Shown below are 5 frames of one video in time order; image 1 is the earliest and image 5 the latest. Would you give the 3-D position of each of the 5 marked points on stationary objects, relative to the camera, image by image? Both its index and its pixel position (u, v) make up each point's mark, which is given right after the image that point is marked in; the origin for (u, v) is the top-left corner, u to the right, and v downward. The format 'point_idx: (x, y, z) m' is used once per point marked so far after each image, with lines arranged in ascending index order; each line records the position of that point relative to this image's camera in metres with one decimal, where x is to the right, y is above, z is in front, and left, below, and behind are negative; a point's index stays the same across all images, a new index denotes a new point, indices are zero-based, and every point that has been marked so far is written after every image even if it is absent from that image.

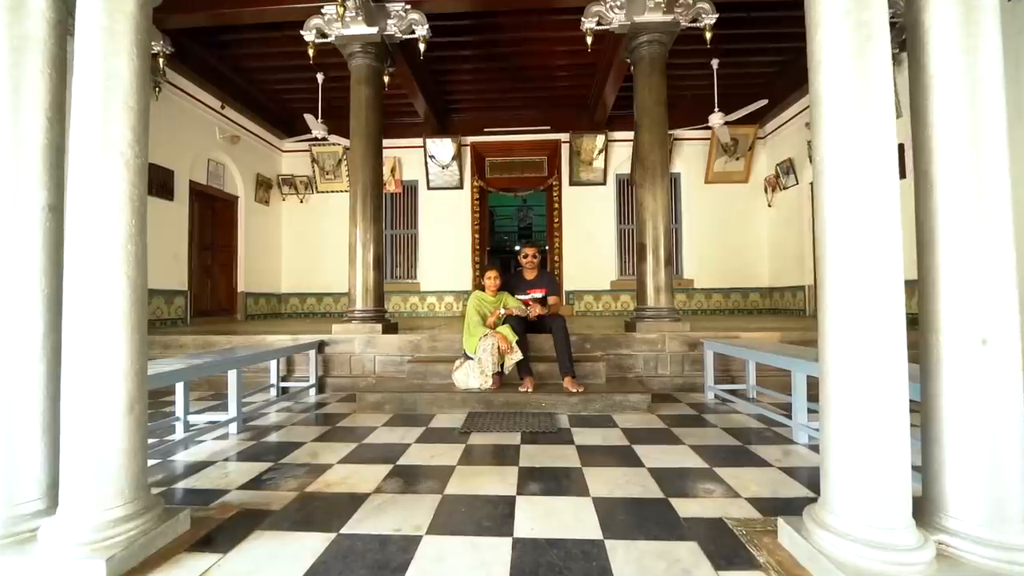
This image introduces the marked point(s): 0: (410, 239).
0: (-2.4, +1.1, +10.2) m
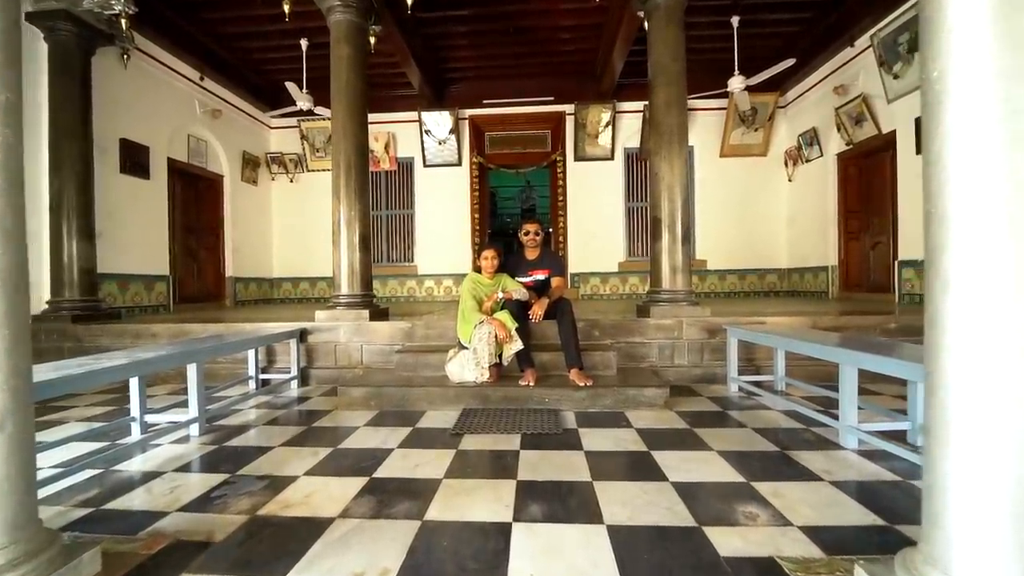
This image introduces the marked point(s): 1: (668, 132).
0: (-2.4, +1.5, +9.7) m
1: (+1.8, +1.8, +4.9) m
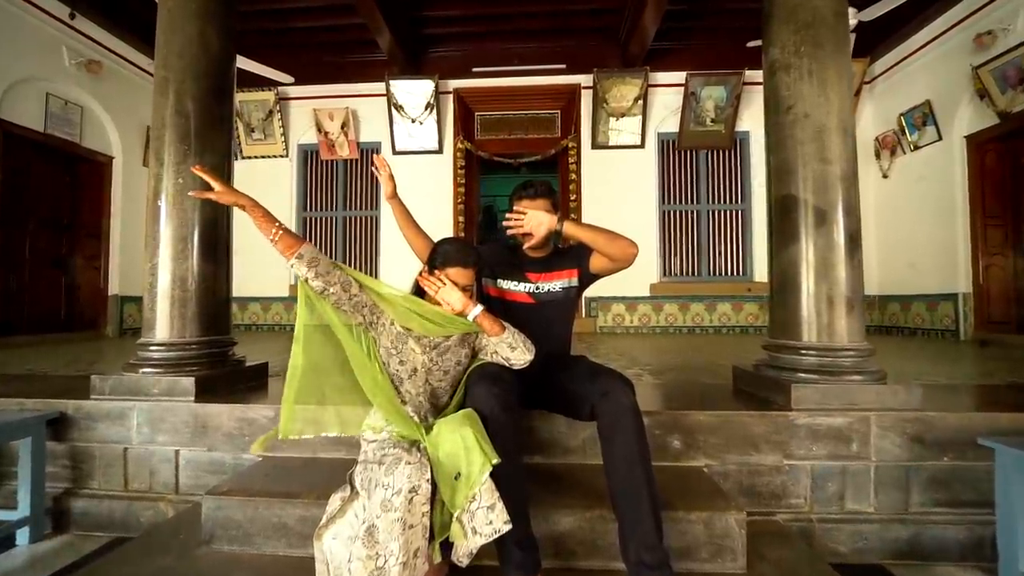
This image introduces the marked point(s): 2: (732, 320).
0: (-2.4, +1.1, +7.2) m
1: (+1.7, +1.5, +2.4) m
2: (+3.5, -0.5, +6.8) m
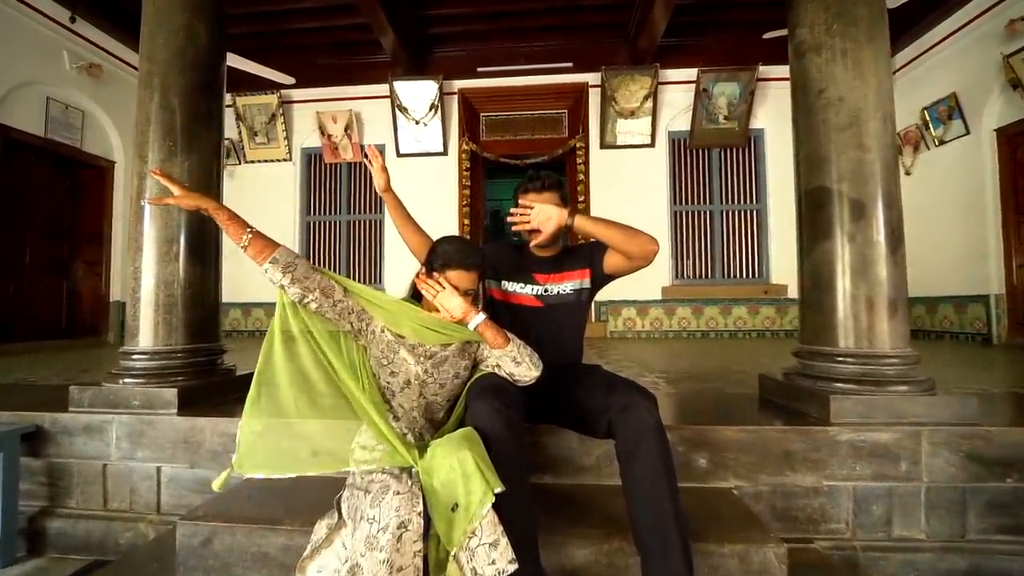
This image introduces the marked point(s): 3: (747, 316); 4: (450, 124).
0: (-2.3, +1.0, +7.1) m
1: (+1.7, +1.5, +2.2) m
2: (+3.6, -0.5, +6.5) m
3: (+3.6, -0.4, +6.5) m
4: (-1.0, +2.7, +7.0) m
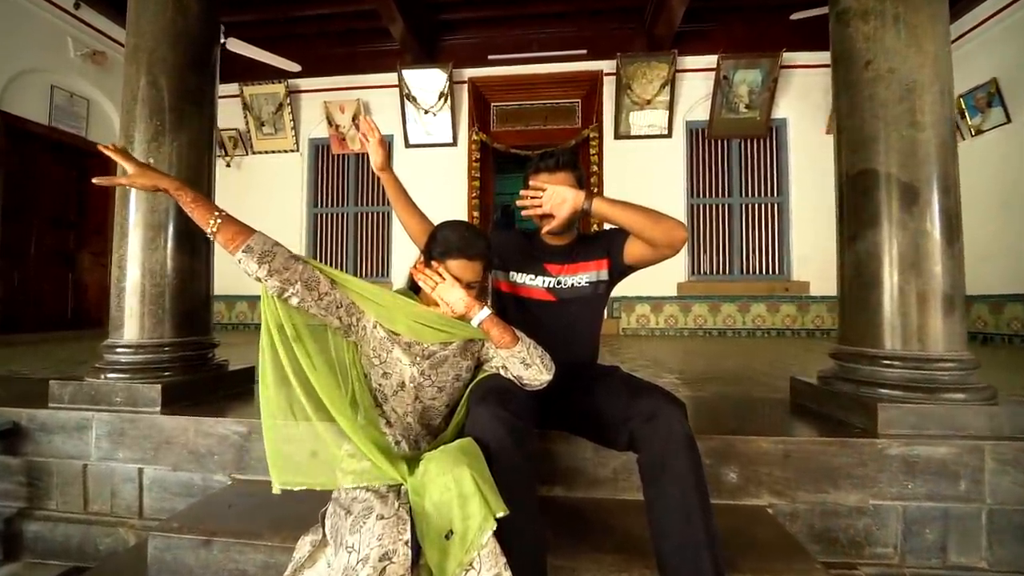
0: (-2.2, +1.1, +7.0) m
1: (+1.8, +1.5, +2.0) m
2: (+3.7, -0.5, +6.2) m
3: (+3.7, -0.4, +6.2) m
4: (-0.8, +2.8, +6.8) m
